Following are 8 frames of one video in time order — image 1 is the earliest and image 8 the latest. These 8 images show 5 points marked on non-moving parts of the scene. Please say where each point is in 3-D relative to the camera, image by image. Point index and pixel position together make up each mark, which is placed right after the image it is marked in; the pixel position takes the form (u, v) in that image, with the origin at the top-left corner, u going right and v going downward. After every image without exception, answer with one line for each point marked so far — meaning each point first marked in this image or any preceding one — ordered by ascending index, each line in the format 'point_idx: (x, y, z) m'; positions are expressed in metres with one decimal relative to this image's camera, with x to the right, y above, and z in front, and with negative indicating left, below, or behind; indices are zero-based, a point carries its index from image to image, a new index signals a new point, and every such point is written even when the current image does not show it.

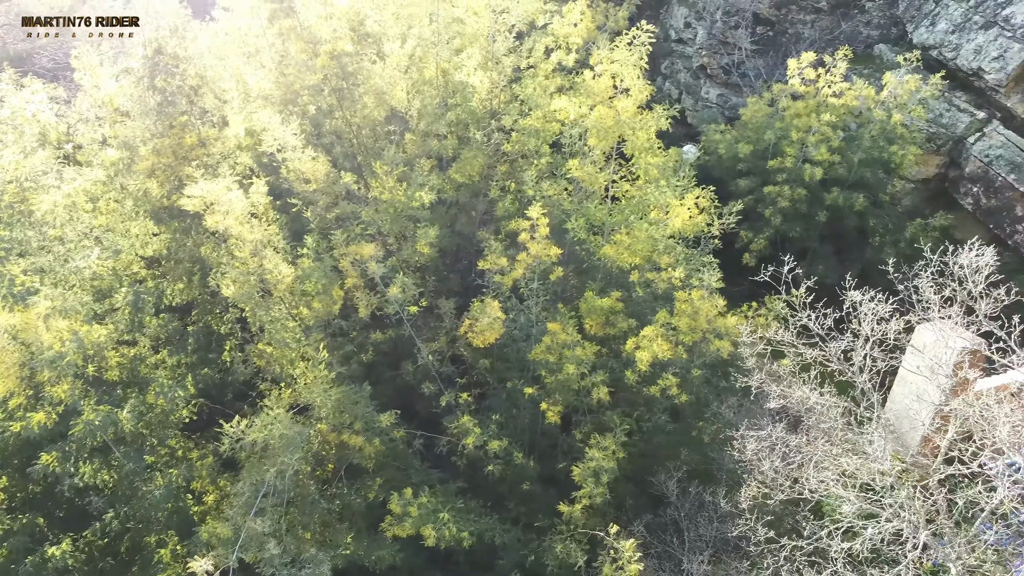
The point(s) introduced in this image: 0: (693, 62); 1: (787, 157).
0: (+4.5, +5.6, +18.5) m
1: (+5.2, +2.5, +14.1) m
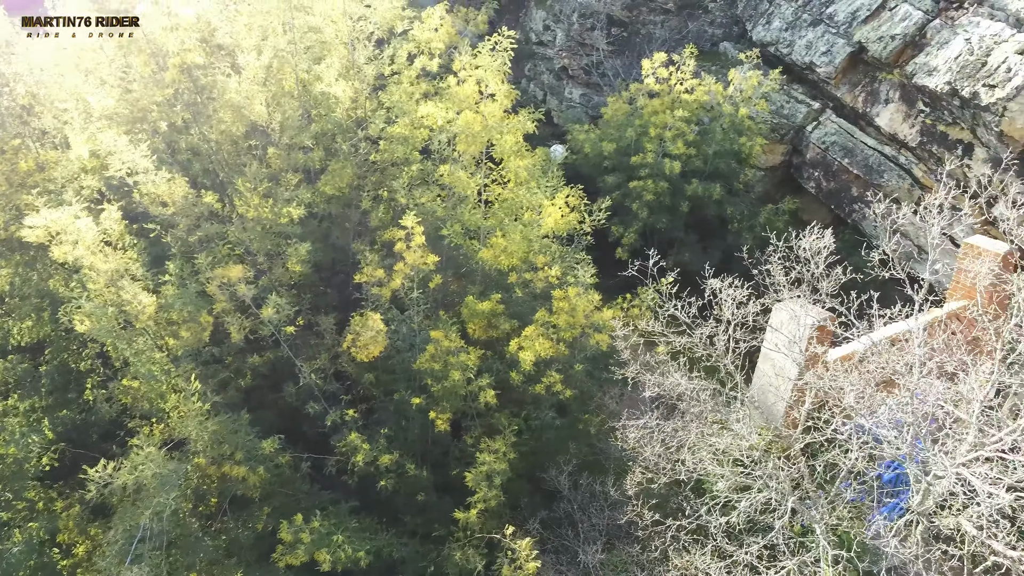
0: (+1.1, +5.7, +19.0) m
1: (+2.7, +2.7, +14.8) m
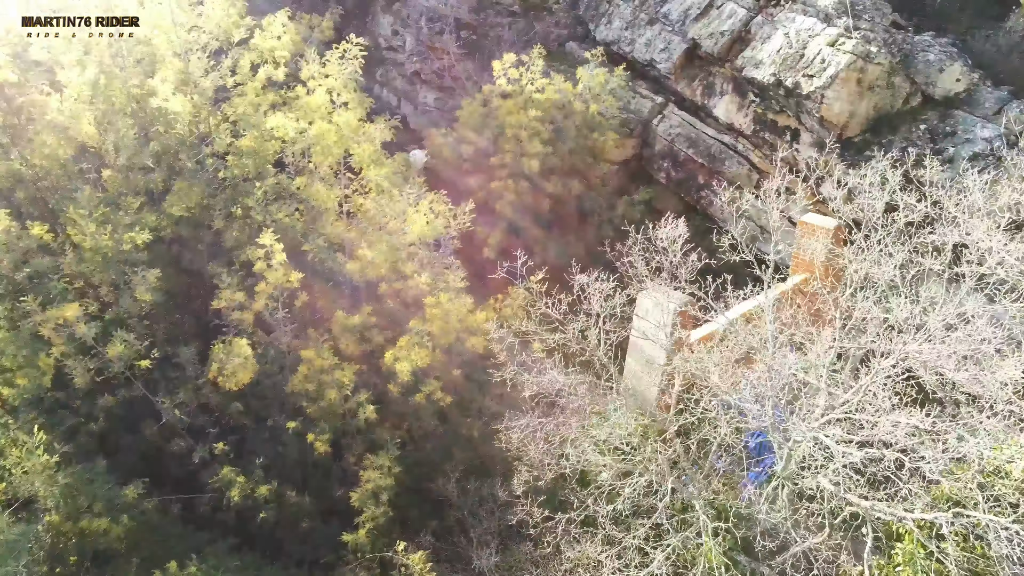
0: (-2.7, +5.6, +18.8) m
1: (-0.1, +2.7, +15.0) m
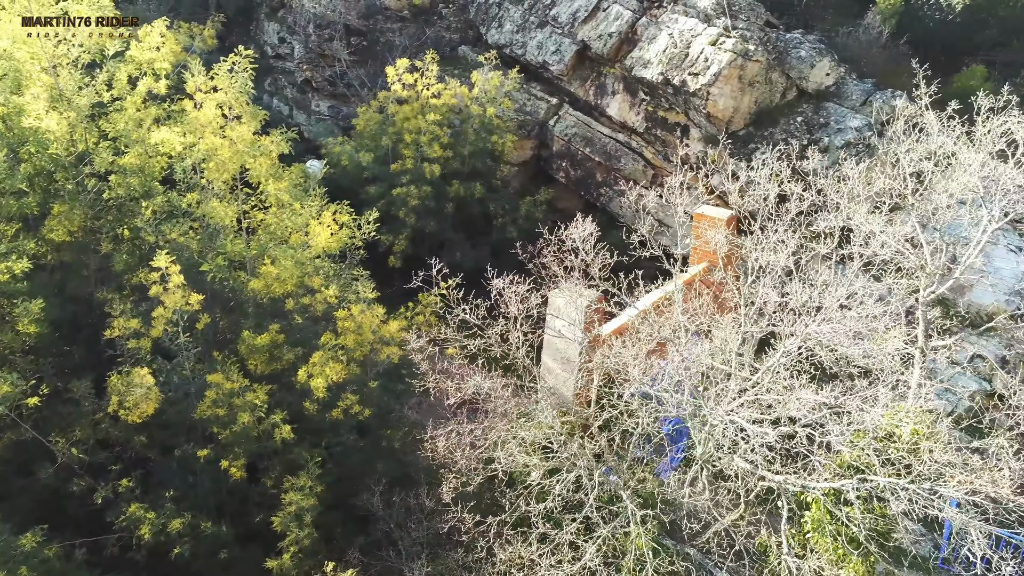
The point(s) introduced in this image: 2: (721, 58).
0: (-5.4, +5.2, +18.3) m
1: (-2.1, +2.6, +14.9) m
2: (+3.9, +4.3, +13.9) m
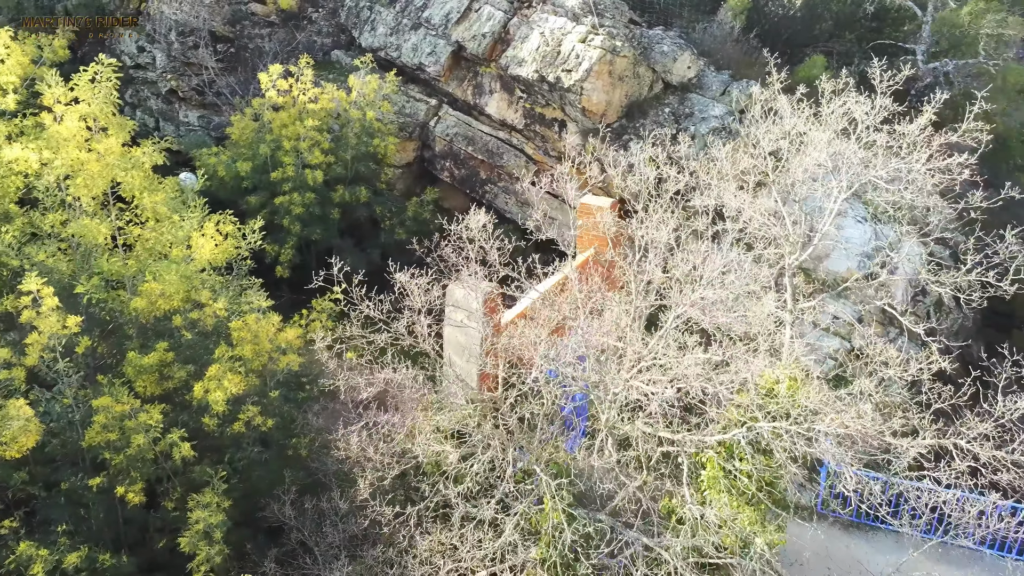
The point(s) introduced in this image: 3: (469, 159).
0: (-8.3, +4.8, +17.5) m
1: (-4.4, +2.4, +14.6) m
2: (+1.5, +4.6, +14.5) m
3: (-1.0, +2.9, +16.7) m
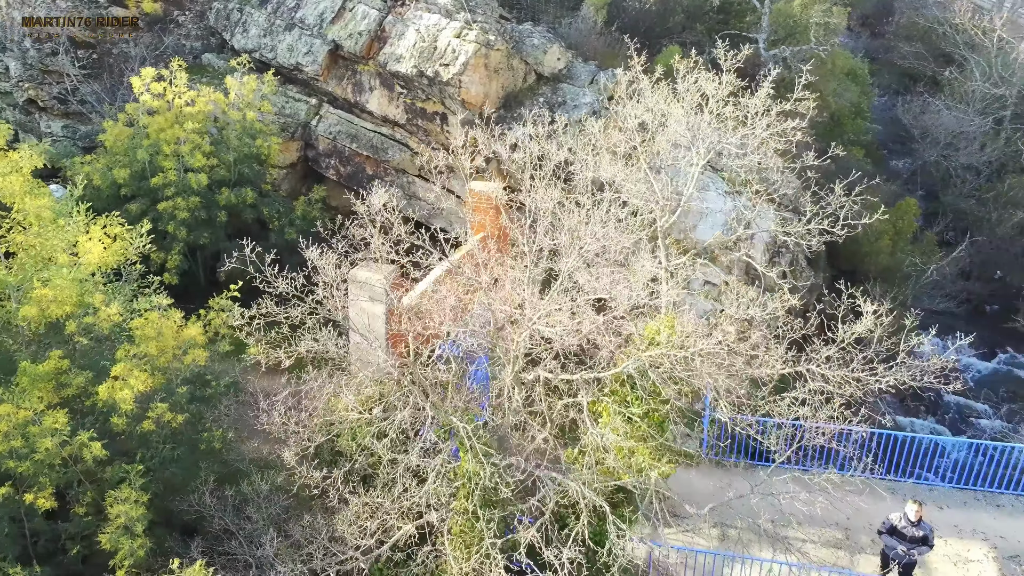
0: (-11.1, +4.3, +16.7) m
1: (-6.7, +2.3, +14.4) m
2: (-0.9, +4.9, +15.2) m
3: (-3.6, +3.0, +17.0) m
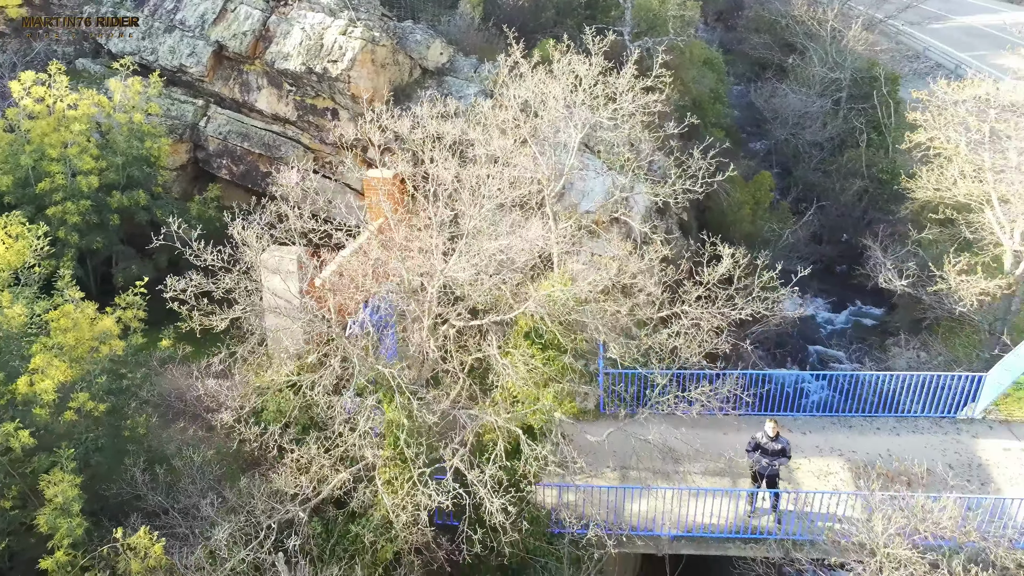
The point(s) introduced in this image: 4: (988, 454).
0: (-13.6, +3.9, +15.8) m
1: (-8.7, +2.2, +14.2) m
2: (-3.4, +5.2, +15.9) m
3: (-6.2, +3.1, +17.2) m
4: (+8.3, -2.9, +12.8) m
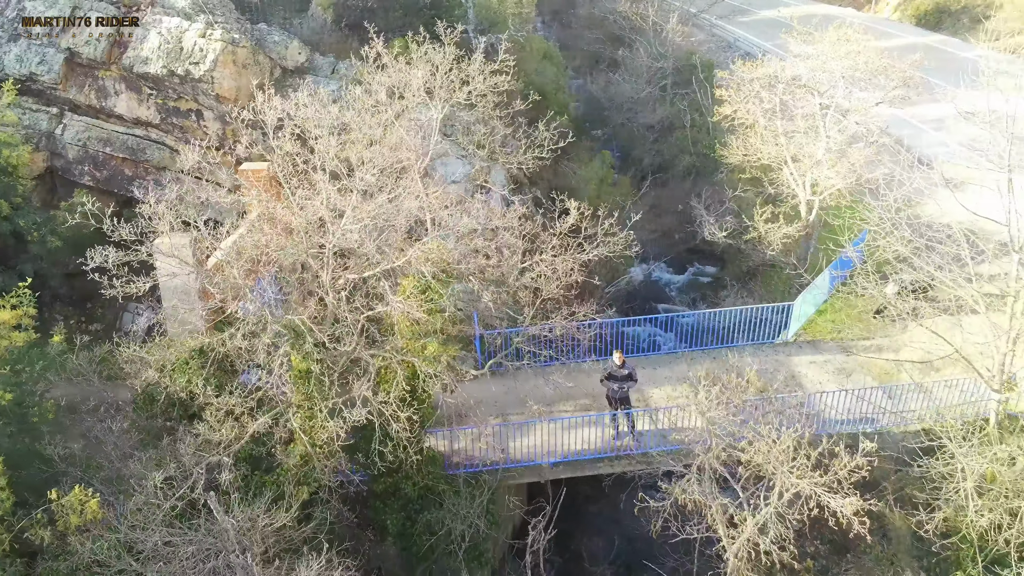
0: (-16.6, +3.1, +14.7) m
1: (-11.3, +1.9, +14.0) m
2: (-6.7, +5.4, +16.5) m
3: (-9.4, +3.0, +17.4) m
4: (+6.0, -1.6, +15.6) m
